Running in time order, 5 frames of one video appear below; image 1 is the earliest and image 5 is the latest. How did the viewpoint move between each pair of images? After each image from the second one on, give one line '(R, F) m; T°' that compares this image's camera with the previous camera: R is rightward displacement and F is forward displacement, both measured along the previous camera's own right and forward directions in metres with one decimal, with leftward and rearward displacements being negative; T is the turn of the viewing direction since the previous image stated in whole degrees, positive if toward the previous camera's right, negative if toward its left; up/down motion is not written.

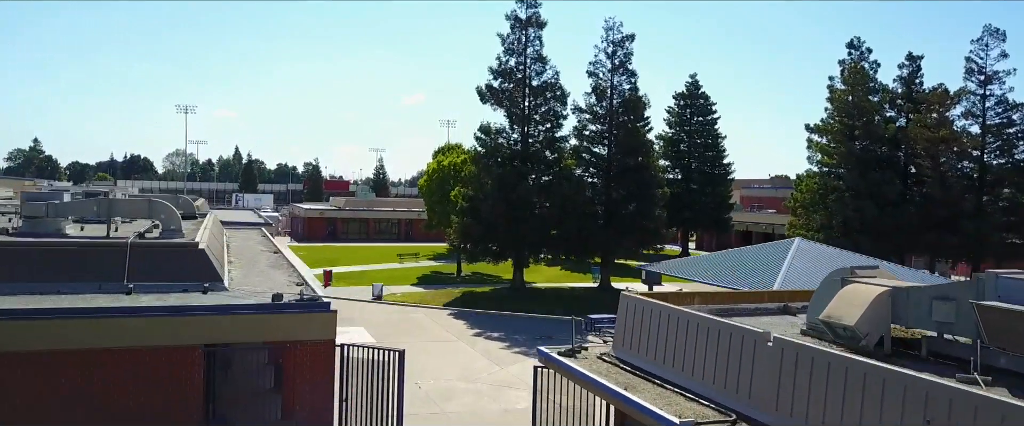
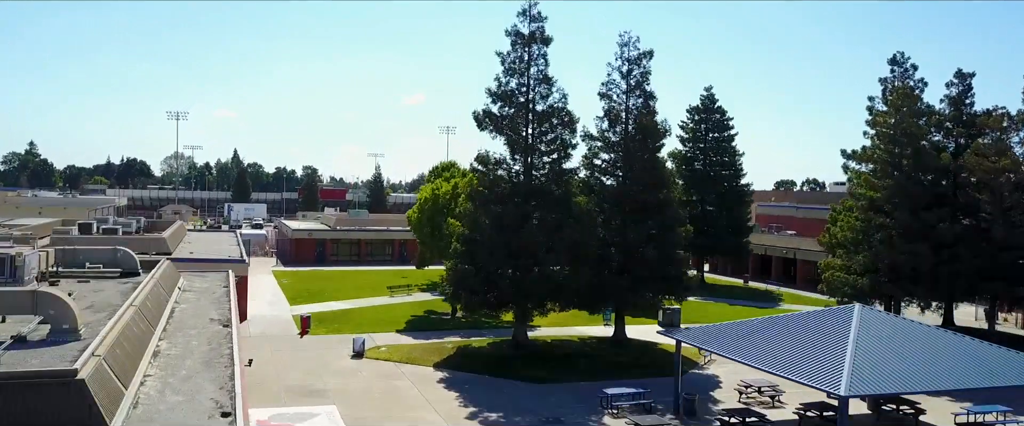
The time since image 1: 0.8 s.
(0.0, +1.8) m; 0°
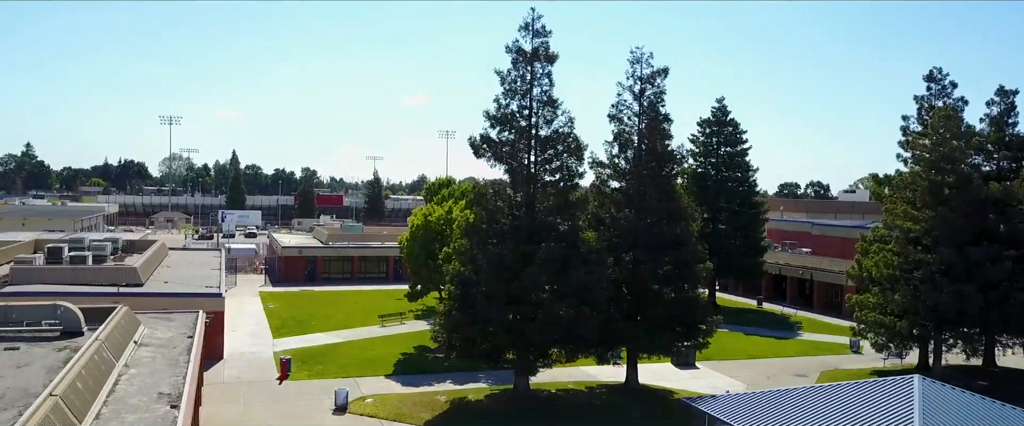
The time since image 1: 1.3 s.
(0.0, +1.2) m; 0°
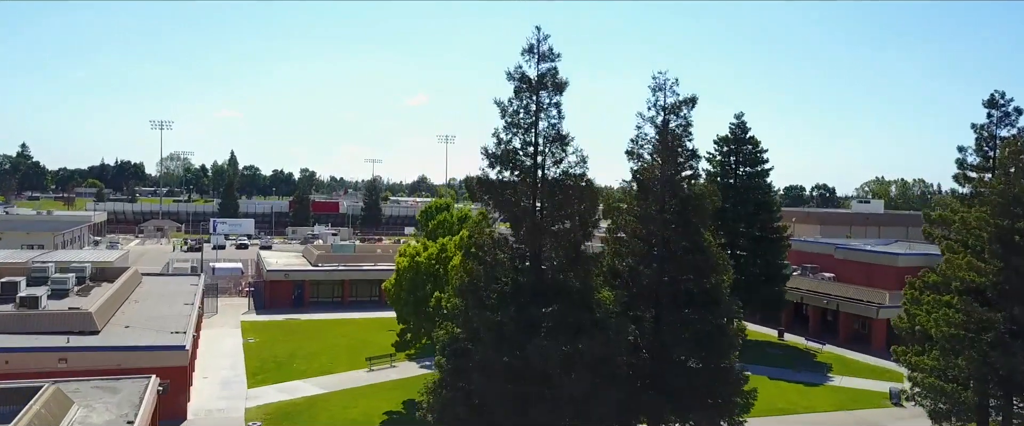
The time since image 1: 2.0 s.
(0.0, +1.6) m; 0°
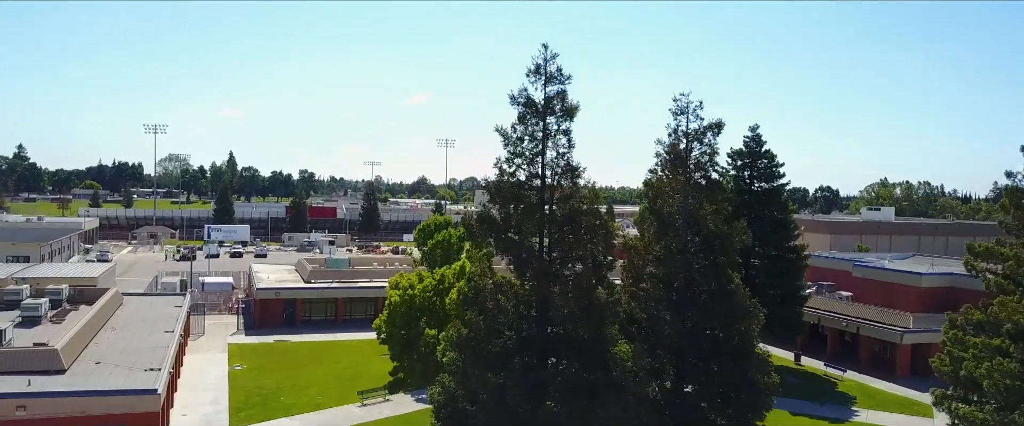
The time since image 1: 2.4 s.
(0.0, +1.1) m; 0°
